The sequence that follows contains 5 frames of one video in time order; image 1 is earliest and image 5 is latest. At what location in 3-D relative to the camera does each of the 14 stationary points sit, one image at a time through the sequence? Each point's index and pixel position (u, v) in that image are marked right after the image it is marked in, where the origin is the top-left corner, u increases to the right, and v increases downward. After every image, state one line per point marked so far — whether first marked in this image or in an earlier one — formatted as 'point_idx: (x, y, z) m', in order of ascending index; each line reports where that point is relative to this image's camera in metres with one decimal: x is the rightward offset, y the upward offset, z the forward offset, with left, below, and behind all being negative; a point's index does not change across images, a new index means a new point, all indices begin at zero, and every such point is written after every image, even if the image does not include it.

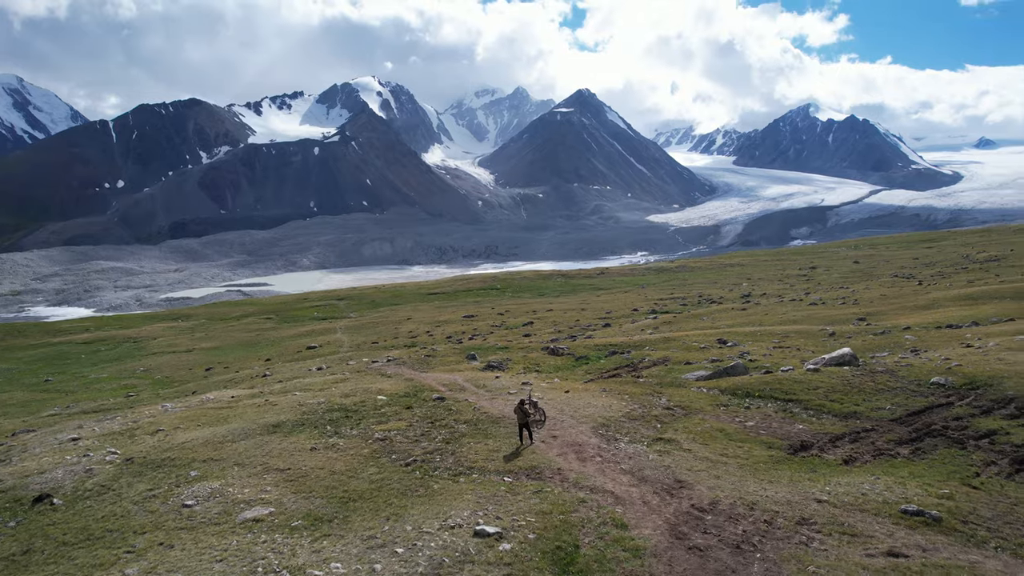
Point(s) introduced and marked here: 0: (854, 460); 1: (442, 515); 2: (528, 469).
0: (+9.4, -4.7, +18.9) m
1: (-1.6, -5.2, +15.6) m
2: (+0.5, -5.0, +18.7) m
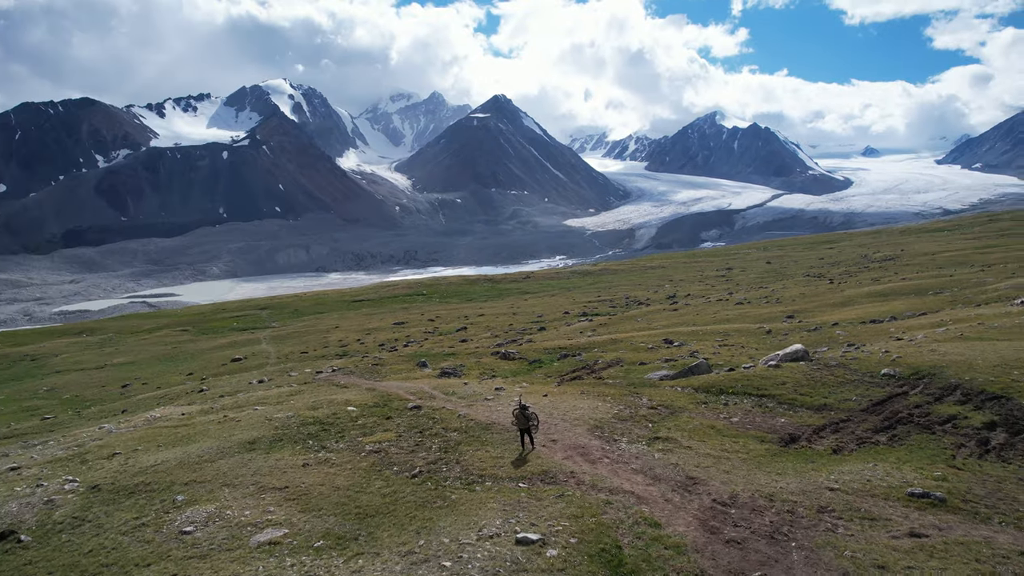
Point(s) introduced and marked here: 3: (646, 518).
0: (+9.6, -4.7, +20.0) m
1: (-0.8, -5.4, +15.4) m
2: (+0.8, -5.1, +18.7) m
3: (+3.1, -5.3, +15.5) m
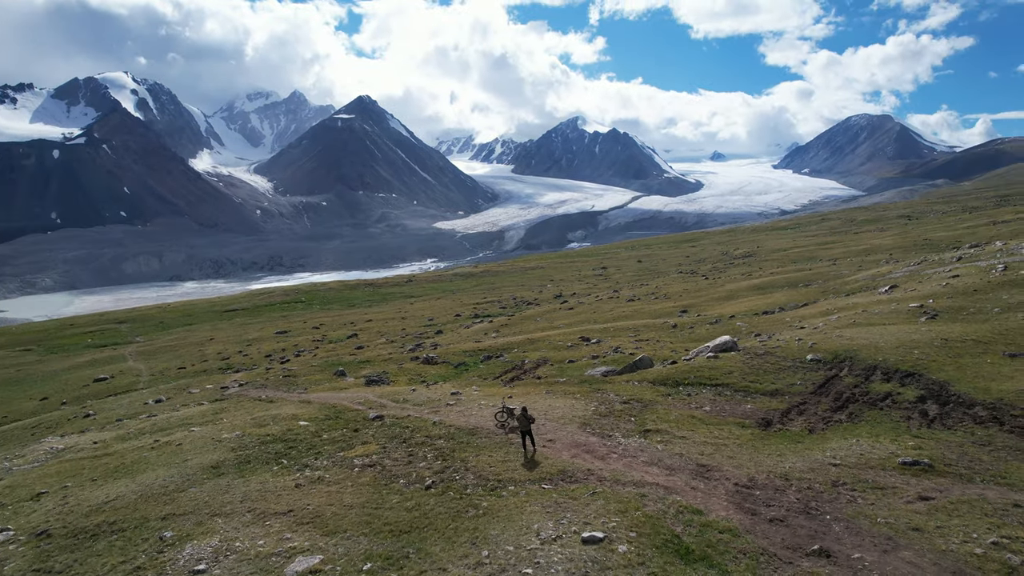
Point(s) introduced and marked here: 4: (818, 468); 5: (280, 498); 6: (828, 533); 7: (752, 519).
0: (+9.7, -4.5, +21.9) m
1: (+0.4, -5.4, +15.3) m
2: (+1.3, -5.2, +18.9) m
3: (+4.2, -5.2, +16.2) m
4: (+8.1, -4.8, +18.0) m
5: (-6.4, -5.9, +19.1) m
6: (+6.9, -5.3, +14.7) m
7: (+5.5, -5.3, +15.6) m
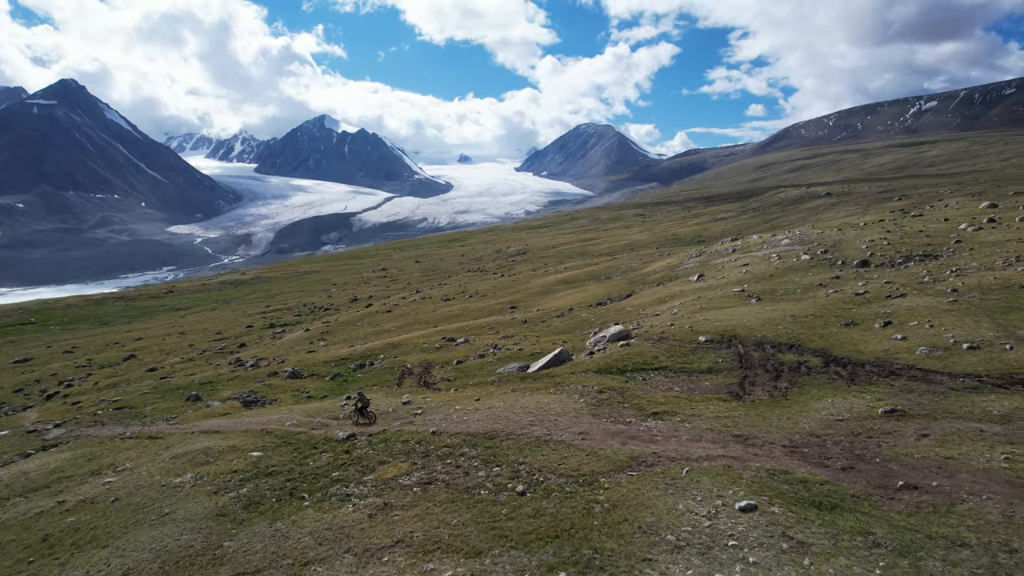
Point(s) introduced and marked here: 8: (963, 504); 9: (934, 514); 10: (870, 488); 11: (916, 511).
0: (+10.1, -4.1, +26.0) m
1: (+4.0, -5.4, +16.4) m
2: (+3.6, -5.1, +20.1) m
3: (+7.2, -5.0, +18.7) m
4: (+10.2, -4.4, +21.8) m
5: (-3.7, -6.2, +17.4) m
6: (+10.2, -4.9, +18.3) m
7: (+8.7, -5.0, +18.6) m
8: (+10.7, -5.1, +16.1) m
9: (+9.8, -5.2, +15.7) m
10: (+9.1, -5.1, +17.4) m
11: (+9.5, -5.2, +15.9) m
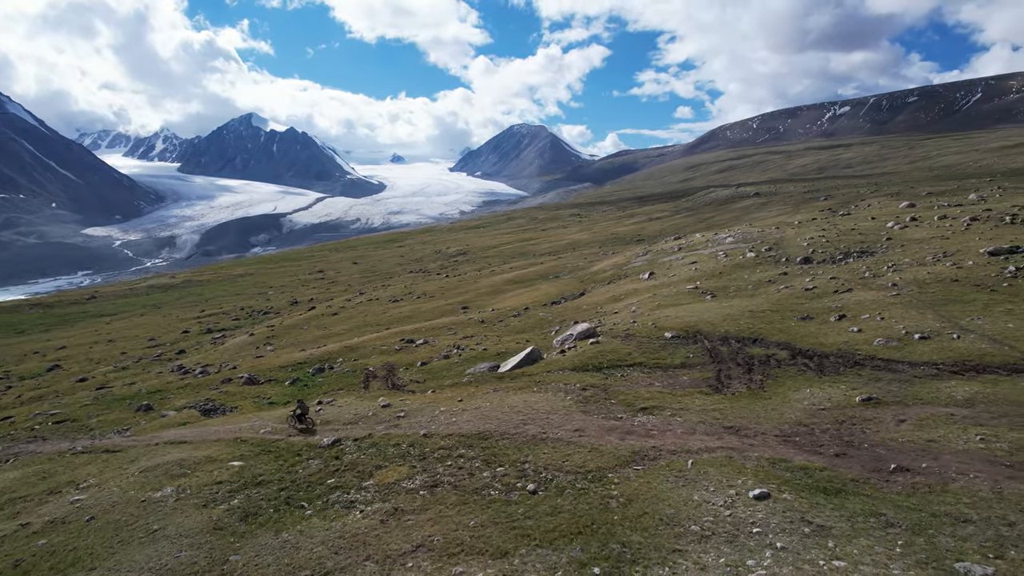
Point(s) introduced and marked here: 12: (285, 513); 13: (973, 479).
0: (+9.6, -3.9, +27.0) m
1: (+4.5, -5.3, +16.9) m
2: (+3.7, -5.0, +20.5) m
3: (+7.5, -4.9, +19.5) m
4: (+10.1, -4.2, +22.8) m
5: (-3.2, -6.2, +17.1) m
6: (+10.5, -4.7, +19.3) m
7: (+8.9, -4.9, +19.4) m
8: (+11.2, -4.9, +17.2) m
9: (+10.3, -5.1, +16.8) m
10: (+9.5, -5.0, +18.3) m
11: (+10.0, -5.1, +16.9) m
12: (-6.5, -6.4, +19.3) m
13: (+11.7, -4.8, +17.3) m
